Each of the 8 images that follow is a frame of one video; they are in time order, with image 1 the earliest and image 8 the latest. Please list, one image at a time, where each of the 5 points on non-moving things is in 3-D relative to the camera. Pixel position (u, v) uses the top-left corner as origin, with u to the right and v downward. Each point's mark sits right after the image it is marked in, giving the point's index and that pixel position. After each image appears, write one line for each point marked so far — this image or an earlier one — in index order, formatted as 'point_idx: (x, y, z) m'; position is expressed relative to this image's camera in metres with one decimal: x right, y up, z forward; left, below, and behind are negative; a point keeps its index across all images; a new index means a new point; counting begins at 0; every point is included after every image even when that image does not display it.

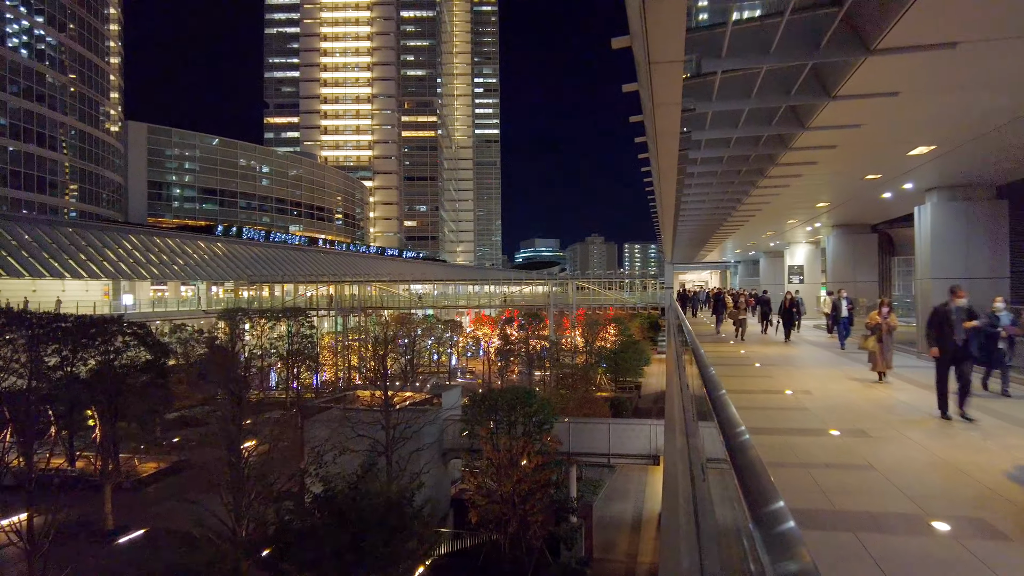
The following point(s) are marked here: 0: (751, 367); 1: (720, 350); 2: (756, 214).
0: (+4.1, -1.4, +11.1) m
1: (+4.4, -1.5, +13.9) m
2: (+7.1, +2.3, +19.2) m
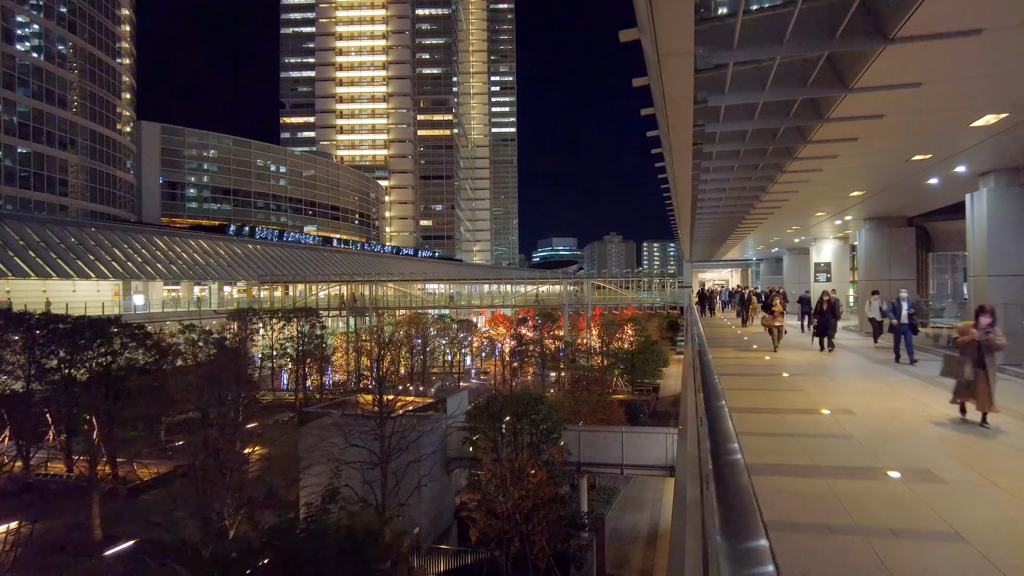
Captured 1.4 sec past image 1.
0: (+4.0, -1.4, +9.9) m
1: (+4.4, -1.5, +12.7) m
2: (+7.3, +2.3, +17.9) m
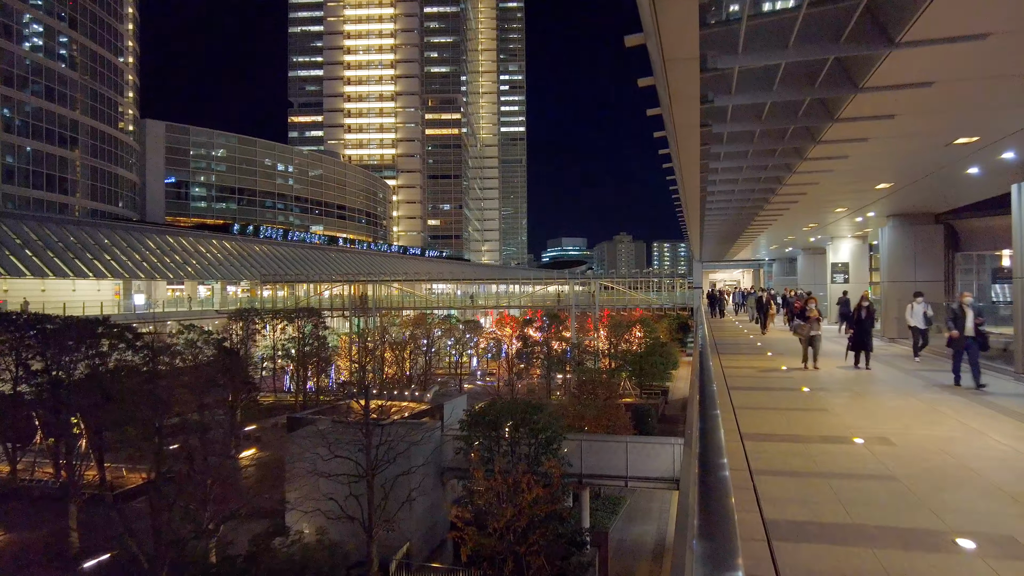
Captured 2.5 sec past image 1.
0: (+3.8, -1.5, +8.9) m
1: (+4.3, -1.5, +11.7) m
2: (+7.2, +2.3, +16.8) m
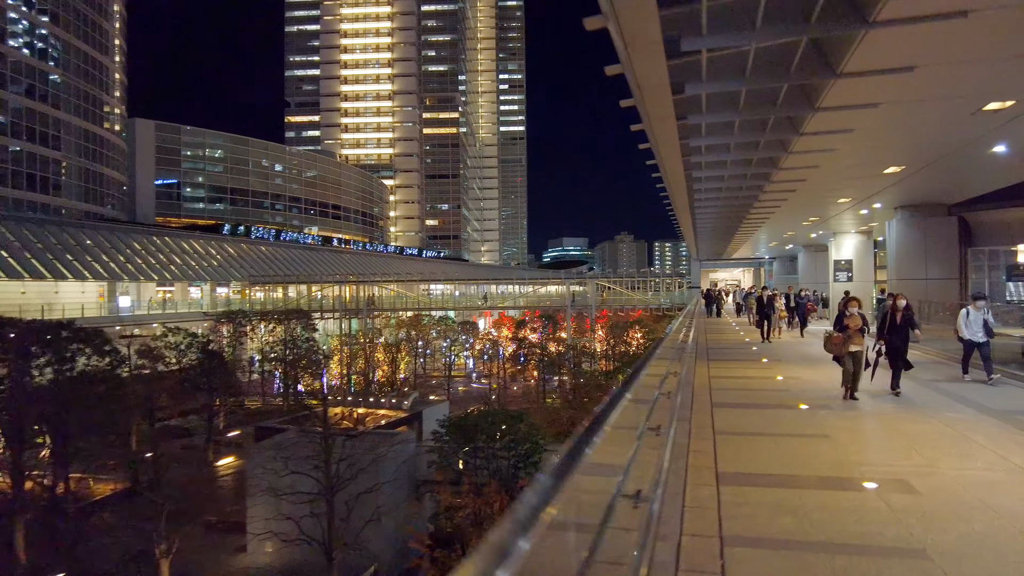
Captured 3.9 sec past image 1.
0: (+3.3, -1.4, +7.7) m
1: (+3.8, -1.5, +10.6) m
2: (+6.7, +2.3, +15.7) m
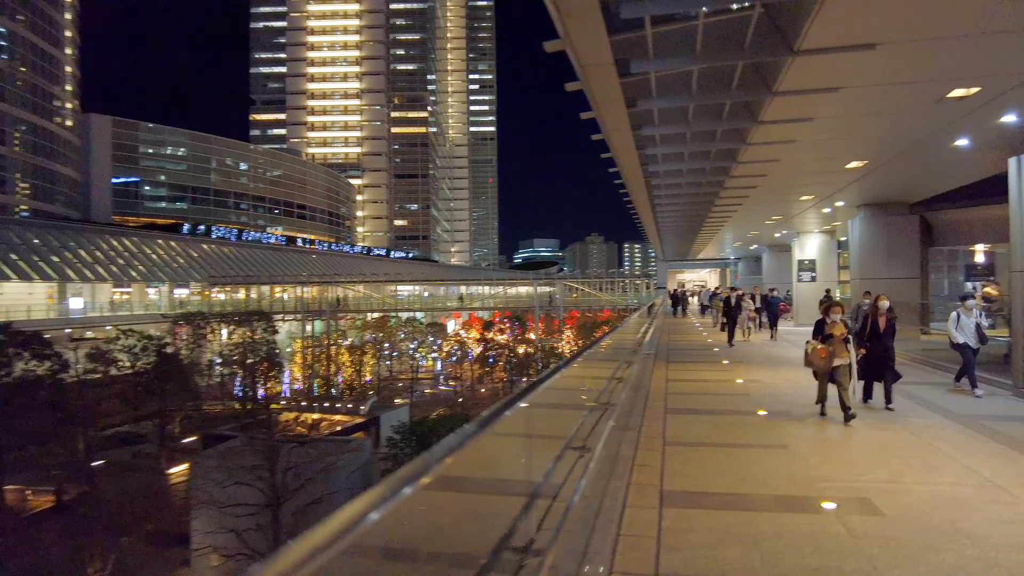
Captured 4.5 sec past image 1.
0: (+2.7, -1.4, +7.4) m
1: (+3.0, -1.5, +10.2) m
2: (+5.8, +2.3, +15.5) m
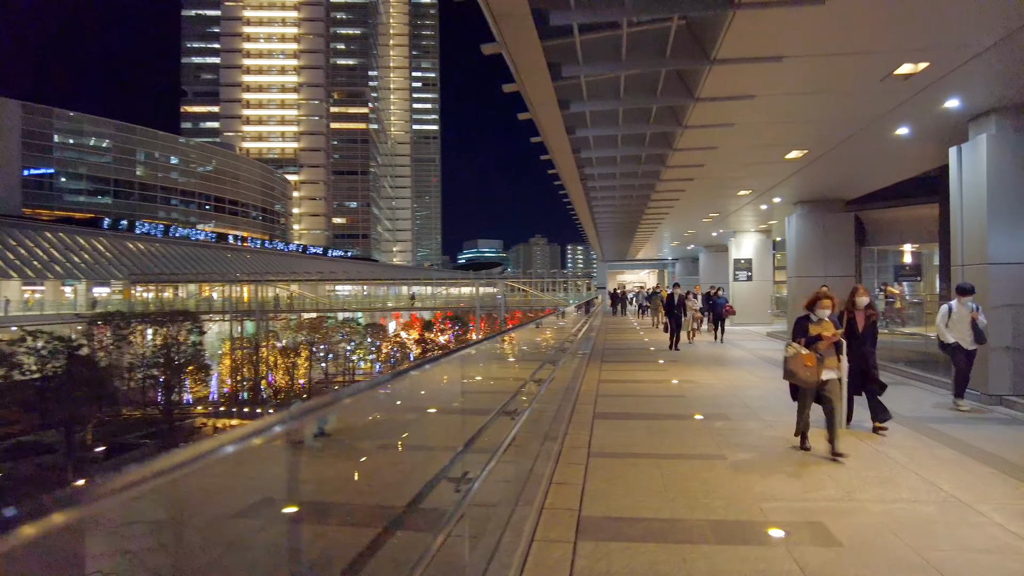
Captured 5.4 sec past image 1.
0: (+1.9, -1.4, +6.9) m
1: (+1.9, -1.4, +9.8) m
2: (+4.3, +2.3, +15.2) m
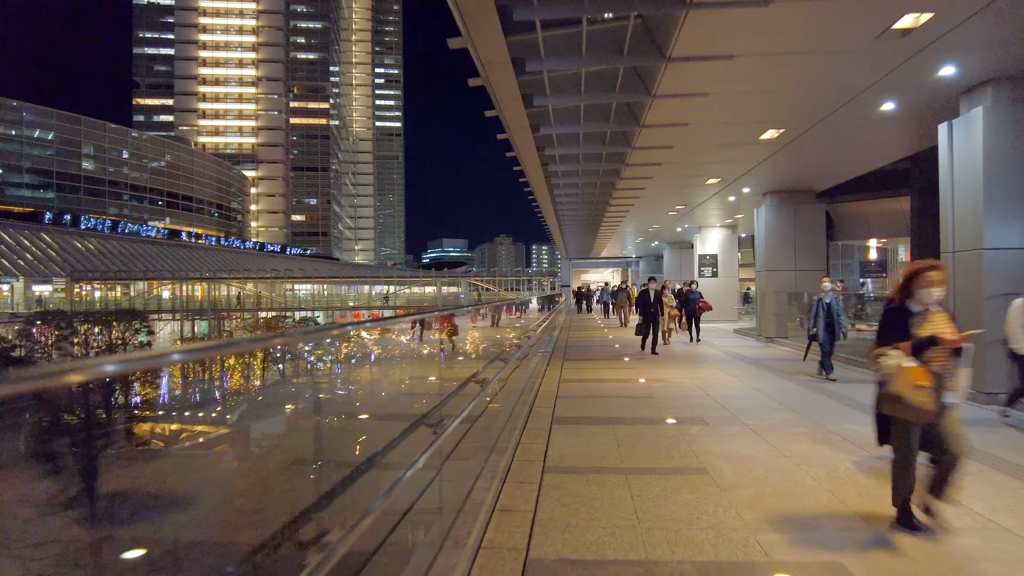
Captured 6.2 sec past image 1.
0: (+1.4, -1.3, +6.2) m
1: (+1.3, -1.3, +9.1) m
2: (+3.3, +2.4, +14.7) m
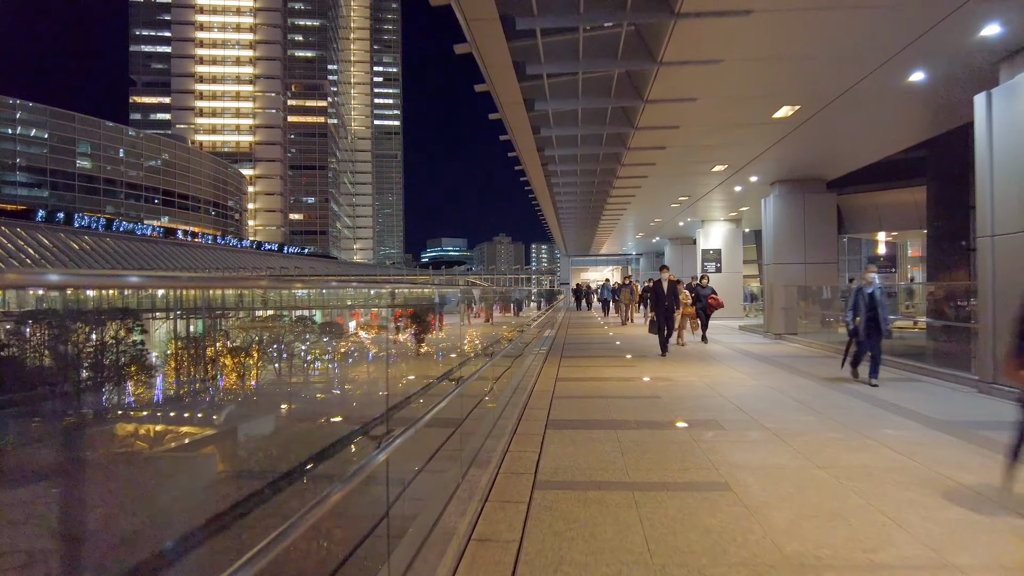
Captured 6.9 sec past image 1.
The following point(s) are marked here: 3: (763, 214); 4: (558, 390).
0: (+1.3, -1.2, +5.7) m
1: (+1.3, -1.2, +8.6) m
2: (+3.3, +2.5, +14.1) m
3: (+6.1, +1.7, +16.5) m
4: (+0.6, -1.3, +8.3) m
